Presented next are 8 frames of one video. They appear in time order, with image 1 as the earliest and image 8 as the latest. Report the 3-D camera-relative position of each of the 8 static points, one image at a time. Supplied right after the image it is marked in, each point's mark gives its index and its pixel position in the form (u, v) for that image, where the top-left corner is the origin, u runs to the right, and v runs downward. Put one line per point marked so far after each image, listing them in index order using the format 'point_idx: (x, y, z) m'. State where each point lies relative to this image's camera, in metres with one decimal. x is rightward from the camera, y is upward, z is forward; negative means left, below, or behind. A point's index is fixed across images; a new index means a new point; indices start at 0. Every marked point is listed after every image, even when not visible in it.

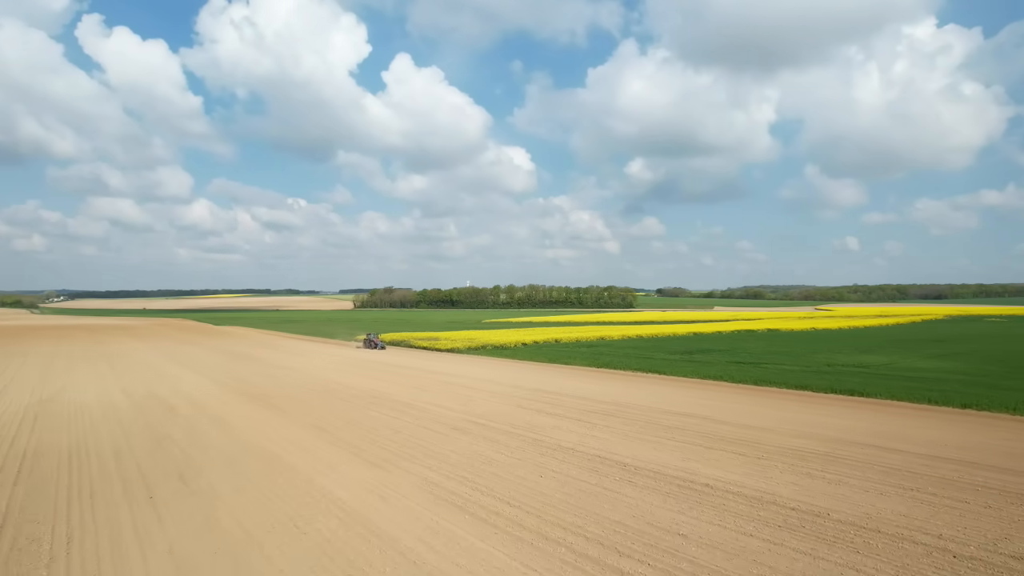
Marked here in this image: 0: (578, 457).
0: (+1.6, -3.2, +14.9) m
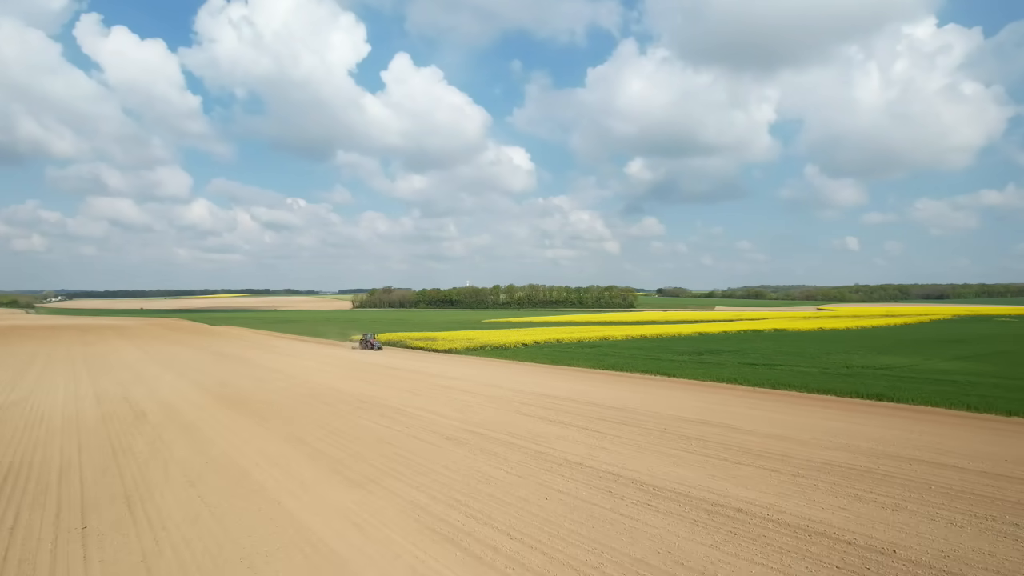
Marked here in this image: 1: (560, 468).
0: (-0.2, -3.2, +16.2) m
1: (+0.8, -3.1, +11.3) m
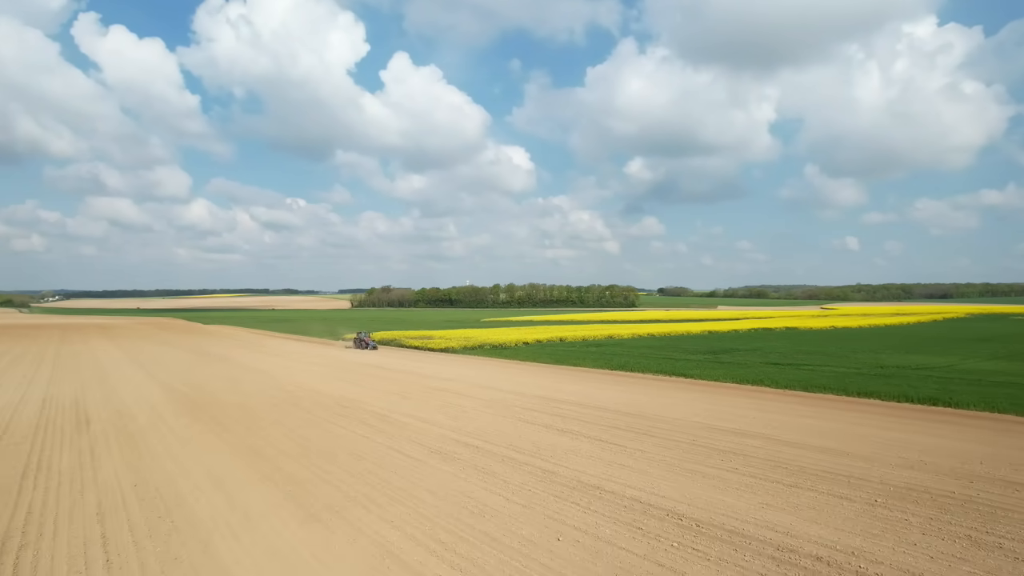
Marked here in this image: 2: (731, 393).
0: (-0.2, -3.0, +13.9) m
1: (+0.8, -2.8, +9.1) m
2: (+6.0, -2.9, +18.6) m
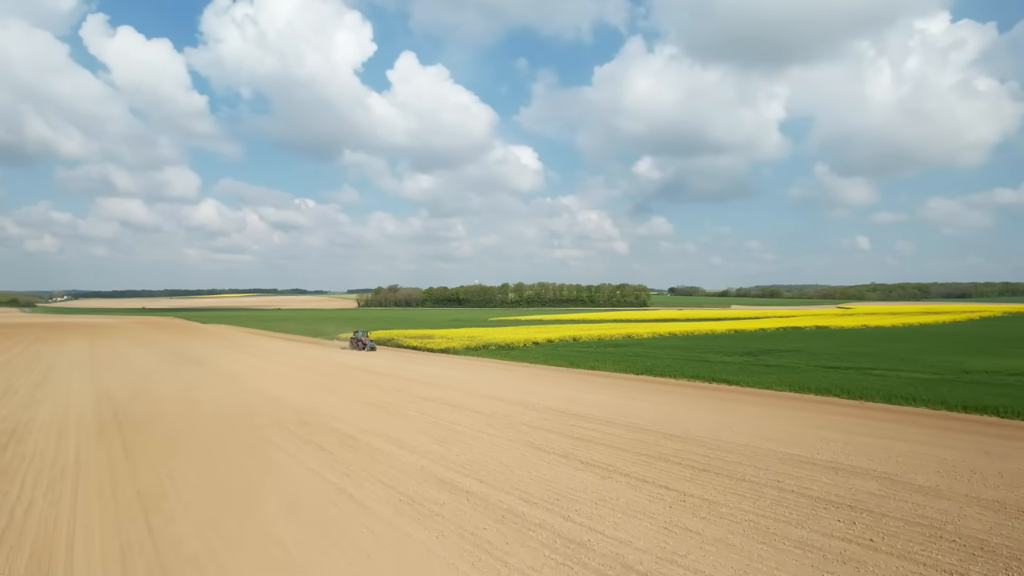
0: (-0.1, -2.7, +10.2) m
1: (+0.9, -2.5, +5.3) m
2: (+6.2, -2.6, +14.8) m
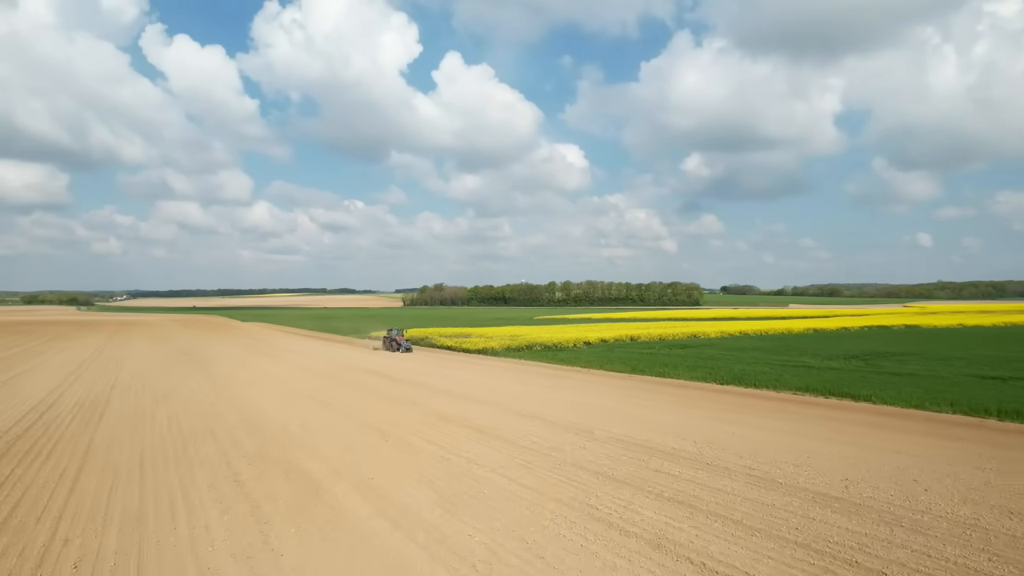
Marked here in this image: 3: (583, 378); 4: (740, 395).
0: (+0.4, -2.3, +5.6) m
1: (+1.0, -2.1, +0.7) m
2: (+6.9, -2.2, +9.8) m
3: (+2.1, -2.6, +19.2) m
4: (+5.1, -2.4, +14.7) m
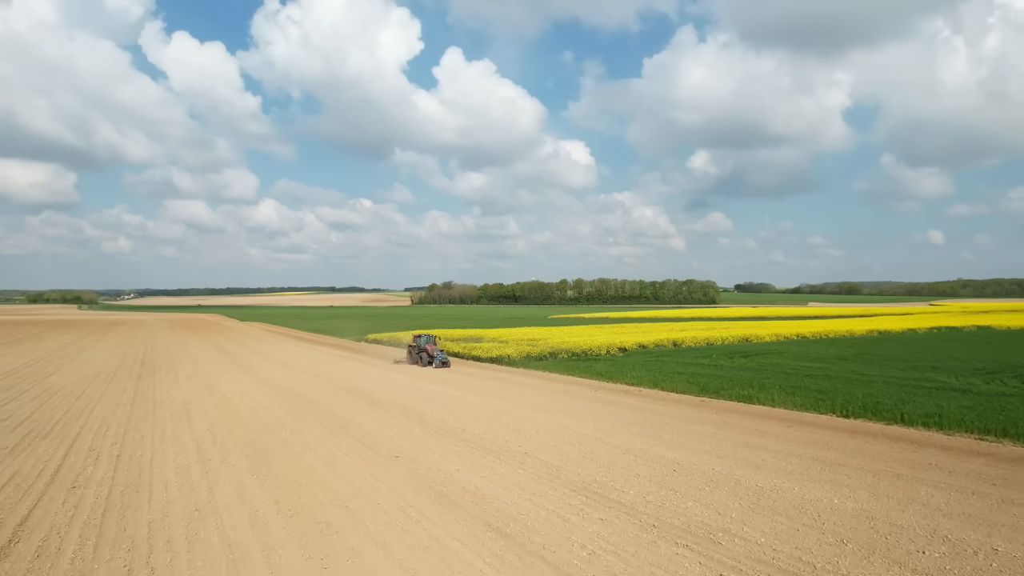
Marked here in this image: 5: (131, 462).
0: (+0.9, -2.2, +0.2) m
1: (+1.4, -2.0, -4.7) m
2: (+7.5, -2.1, +4.3) m
3: (+2.8, -2.5, +13.8) m
4: (+5.7, -2.2, +9.3) m
5: (-5.8, -2.5, +9.6) m
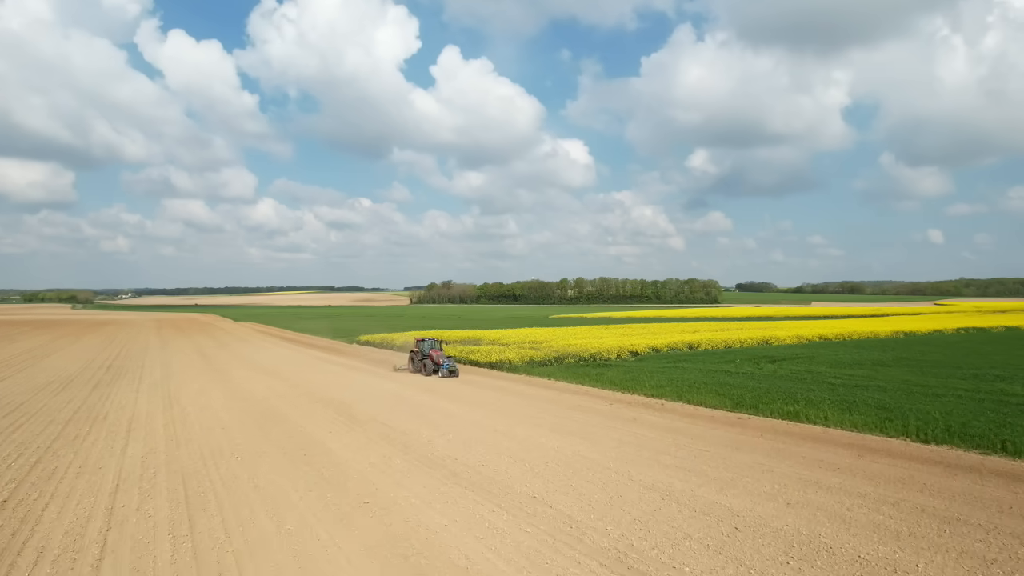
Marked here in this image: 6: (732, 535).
0: (+0.9, -2.1, -2.1) m
1: (+1.5, -2.0, -7.0) m
2: (+7.6, -2.0, +2.0) m
3: (+2.8, -2.4, +11.5) m
4: (+5.7, -2.2, +7.0) m
5: (-5.7, -2.4, +7.3) m
6: (+2.1, -2.3, +6.3) m
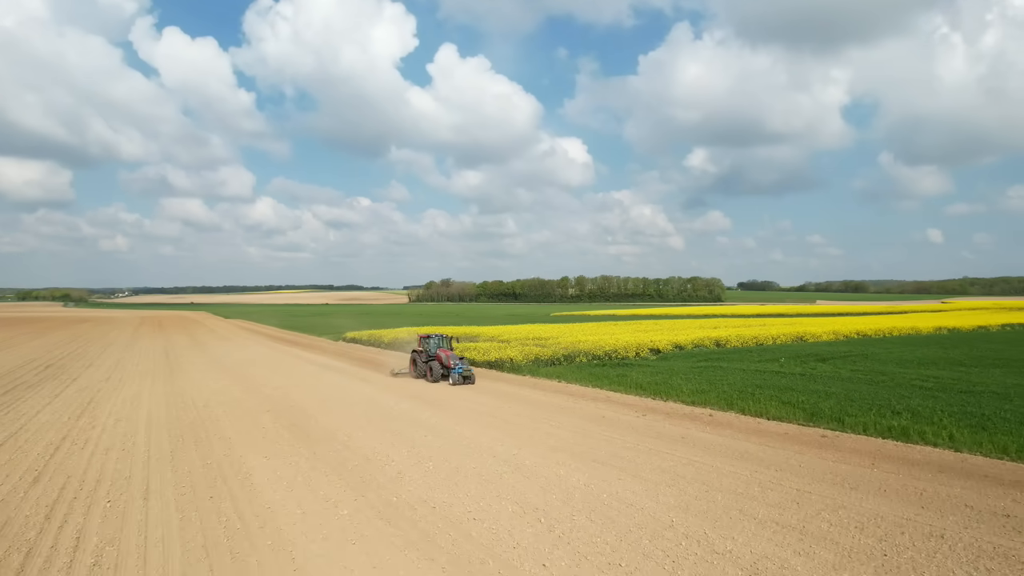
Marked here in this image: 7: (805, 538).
0: (+1.0, -1.7, -5.5) m
1: (+1.6, -1.6, -10.4) m
2: (+7.6, -1.7, -1.4) m
3: (+2.9, -2.0, +8.1) m
4: (+5.8, -1.8, +3.6) m
5: (-5.7, -2.0, +3.9) m
6: (+2.2, -1.9, +2.9) m
7: (+2.4, -2.0, +5.4) m
